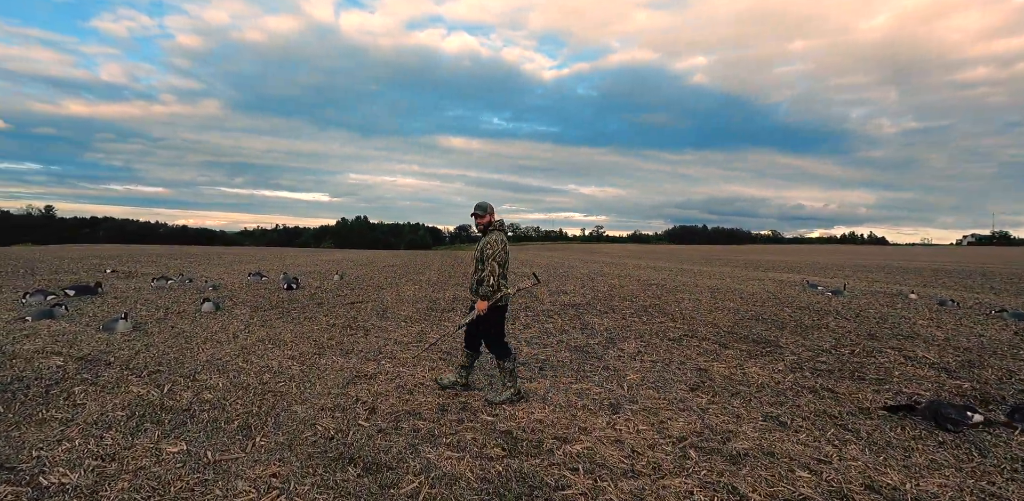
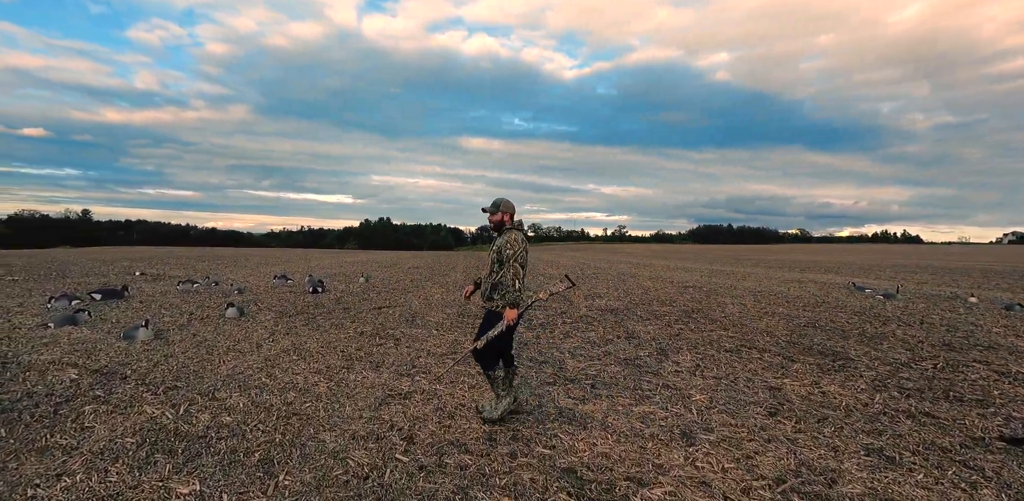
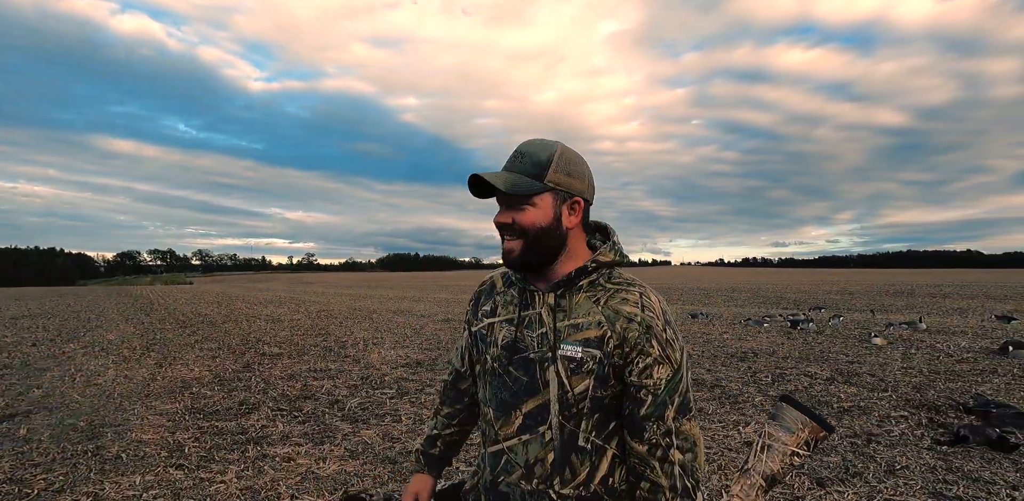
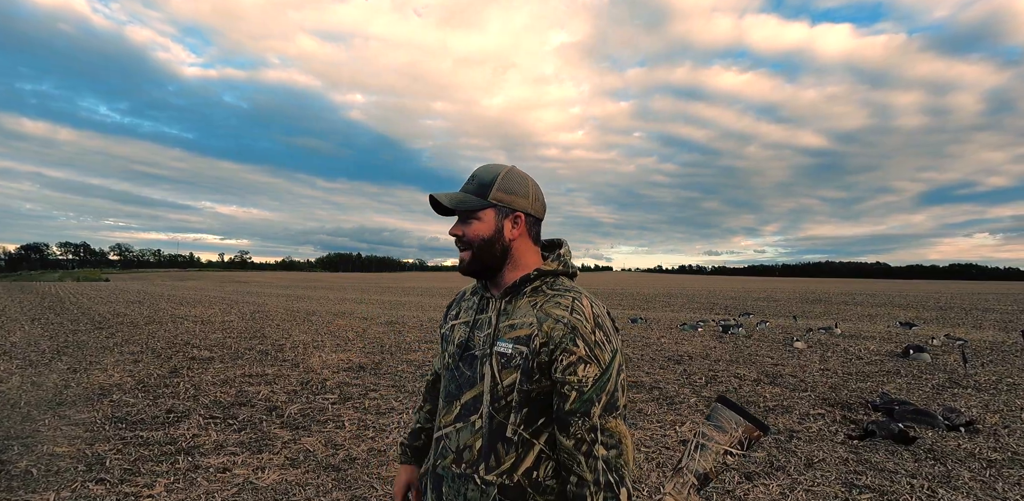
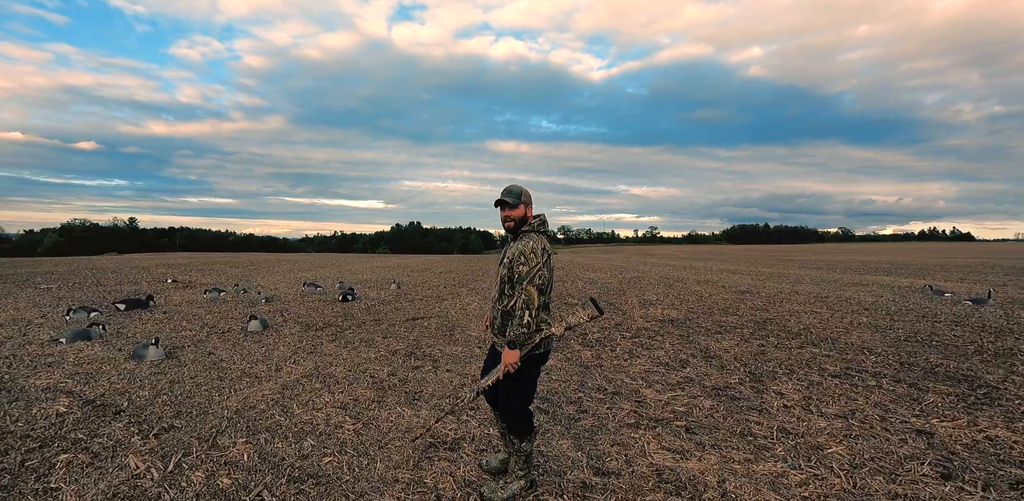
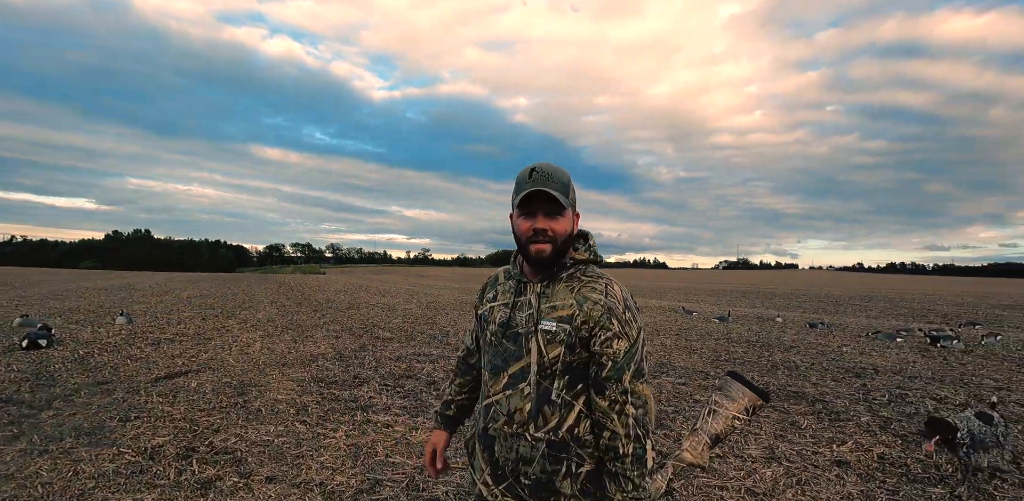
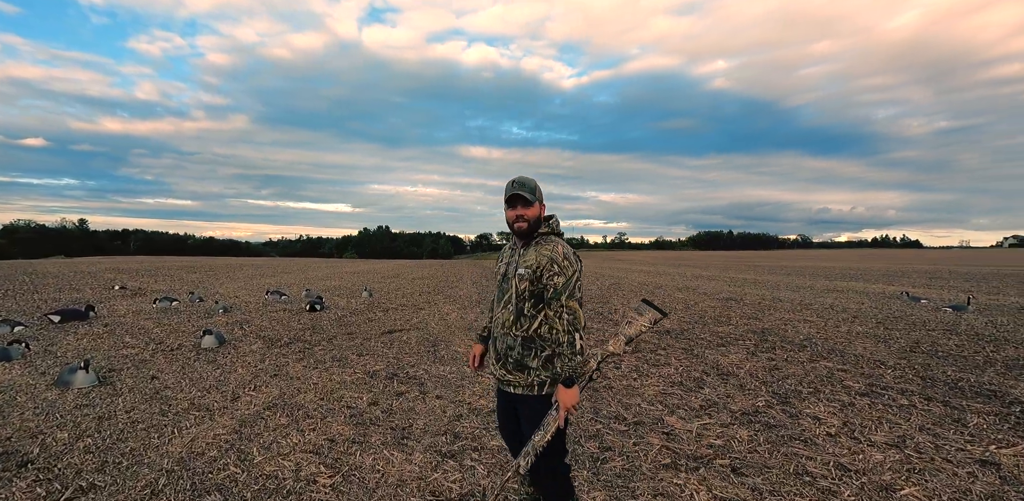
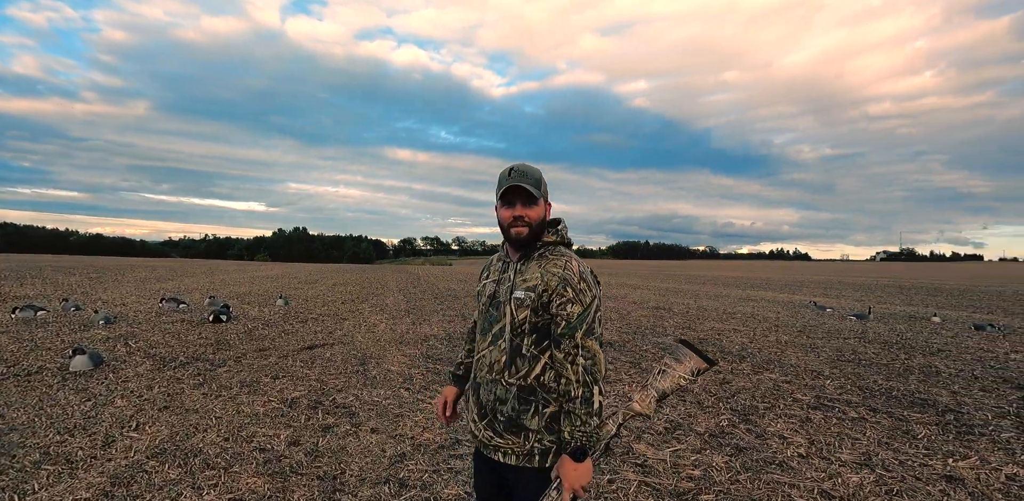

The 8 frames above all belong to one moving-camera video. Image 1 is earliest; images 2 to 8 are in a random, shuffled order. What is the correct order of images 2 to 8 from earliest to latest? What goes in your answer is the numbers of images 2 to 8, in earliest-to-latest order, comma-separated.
2, 5, 7, 8, 6, 3, 4
